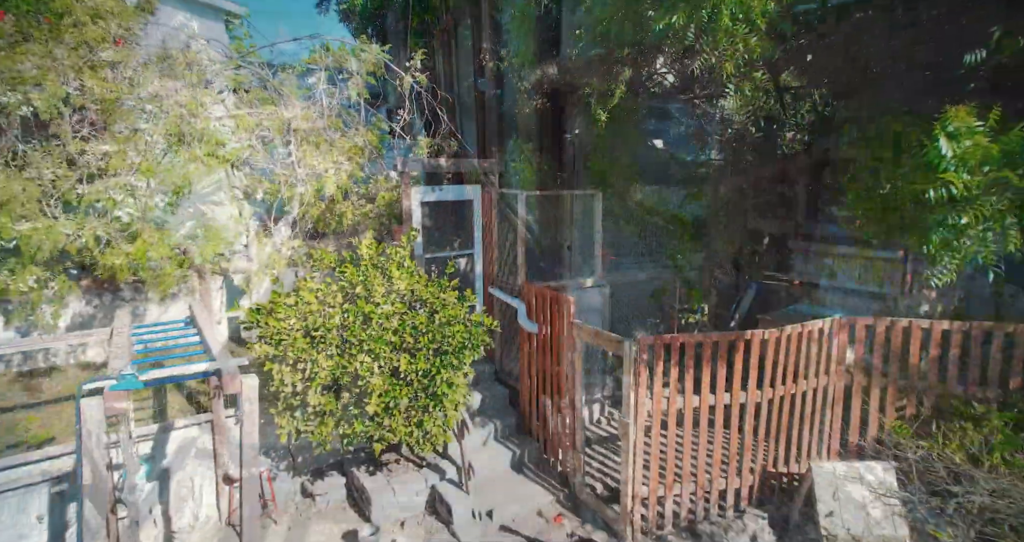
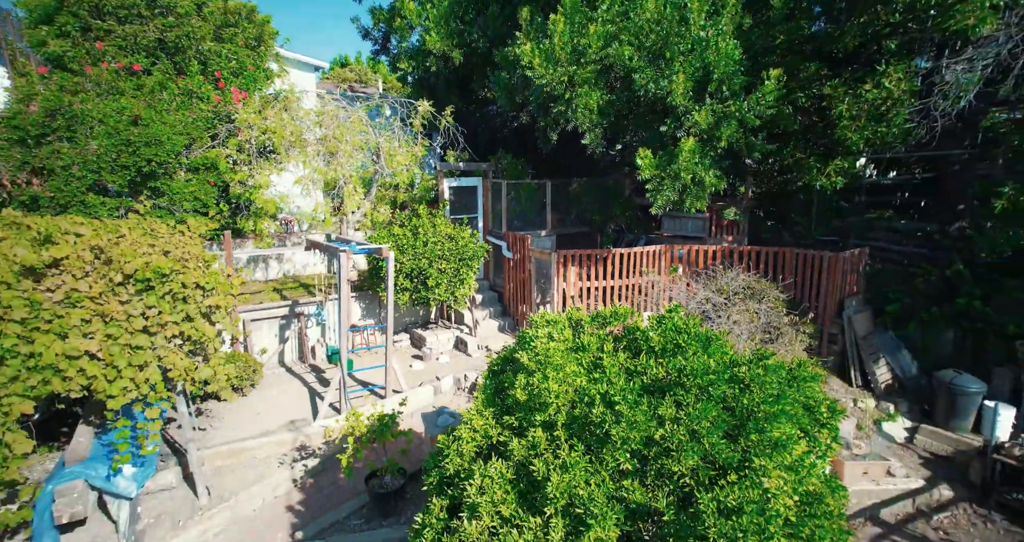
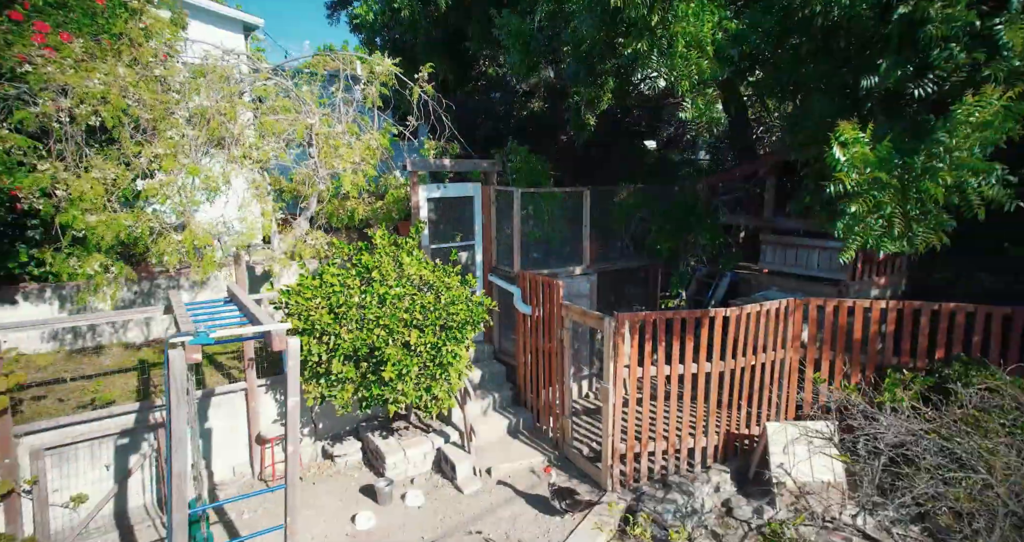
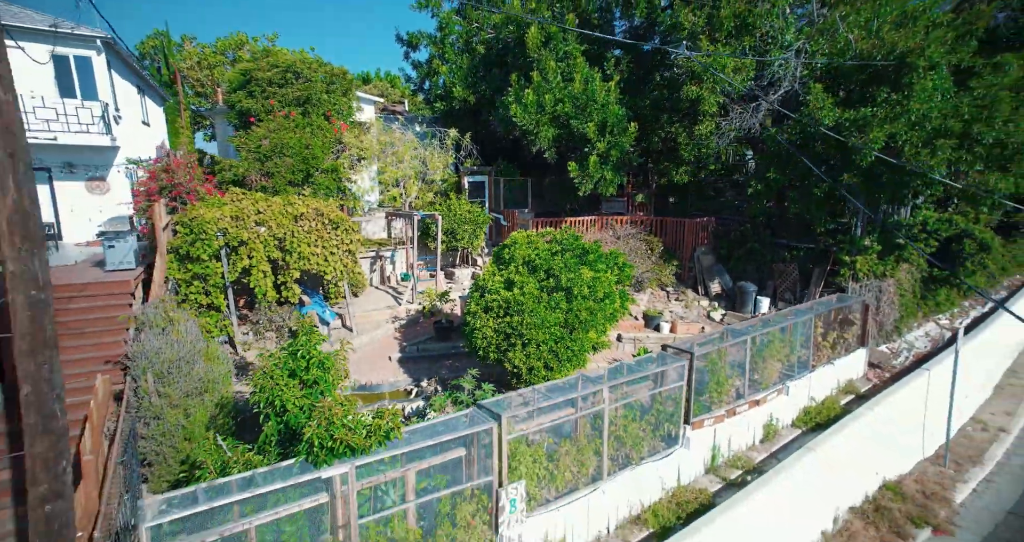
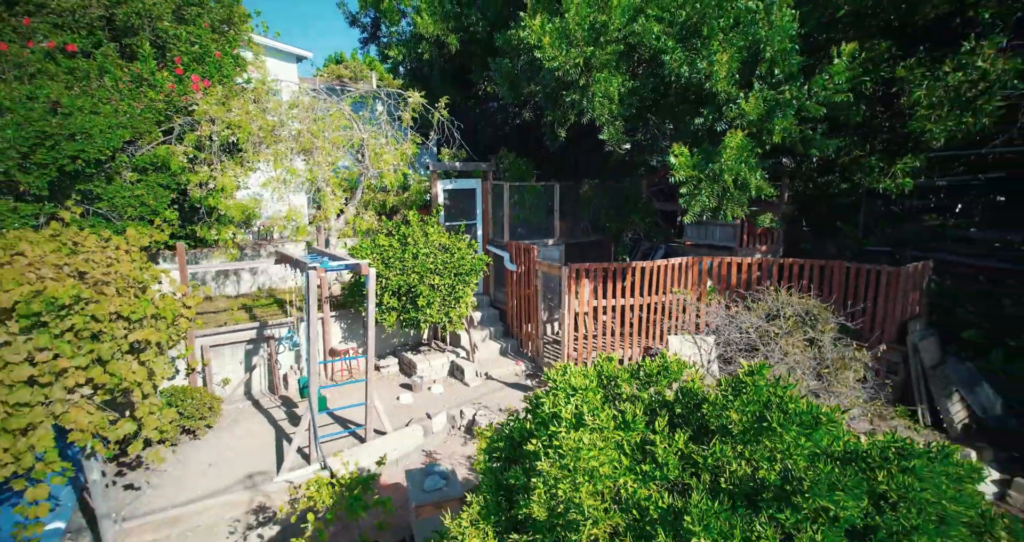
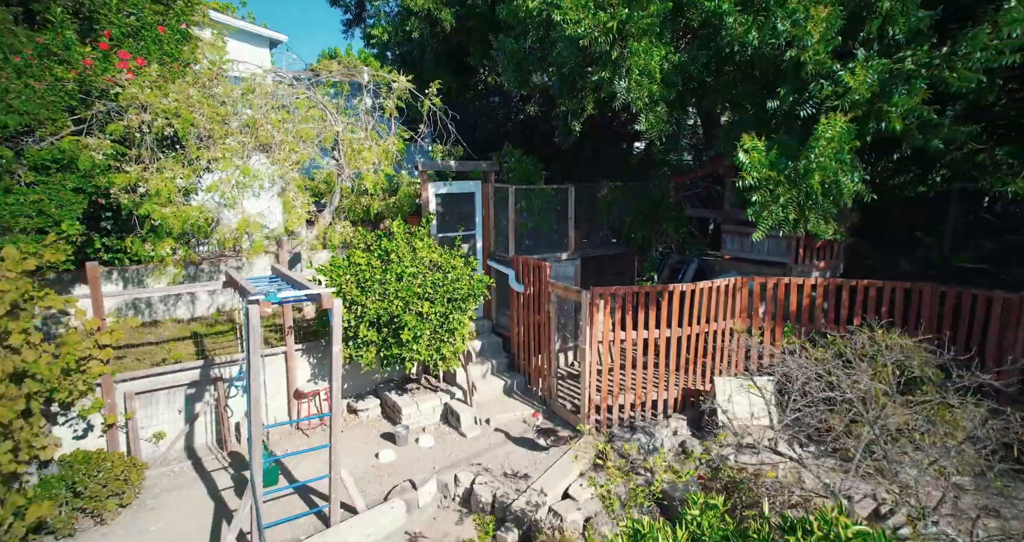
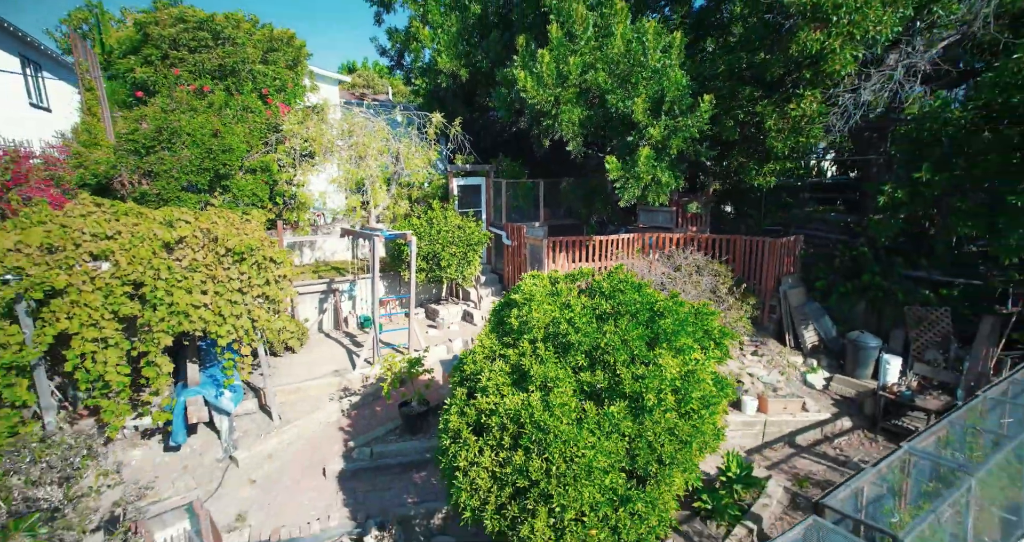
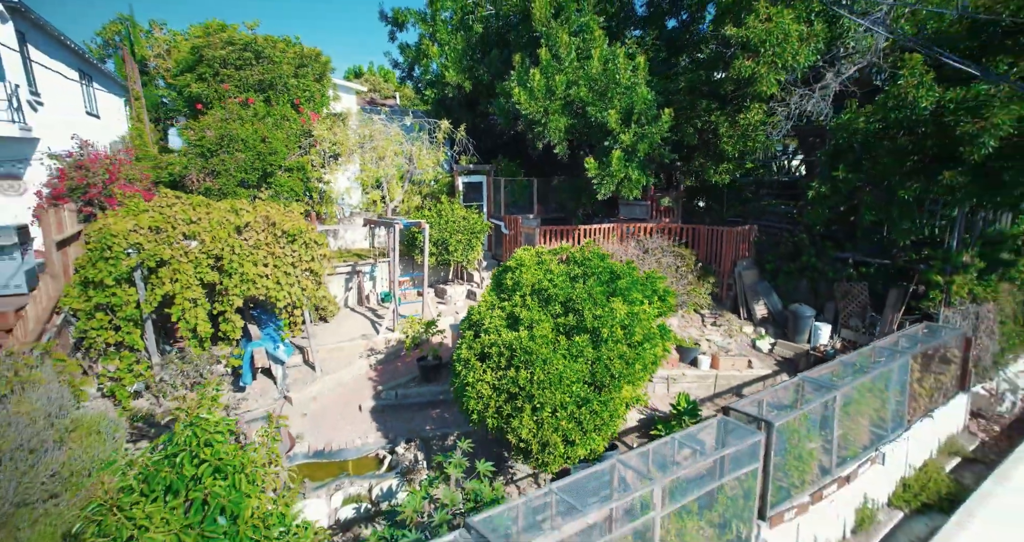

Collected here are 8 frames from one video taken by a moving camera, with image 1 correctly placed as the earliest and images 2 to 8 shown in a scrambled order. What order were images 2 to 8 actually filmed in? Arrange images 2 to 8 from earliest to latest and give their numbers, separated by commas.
3, 6, 5, 2, 7, 8, 4
